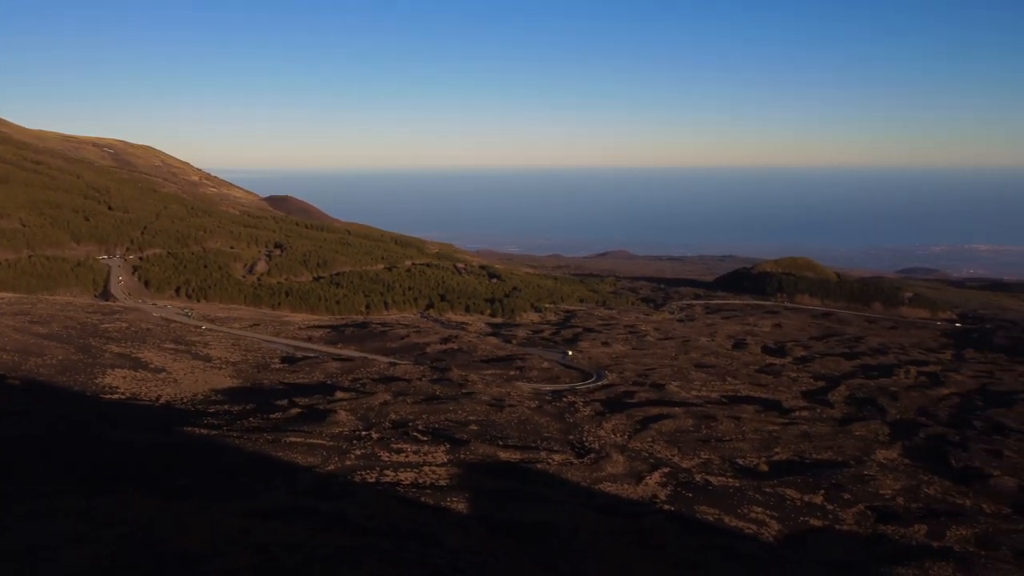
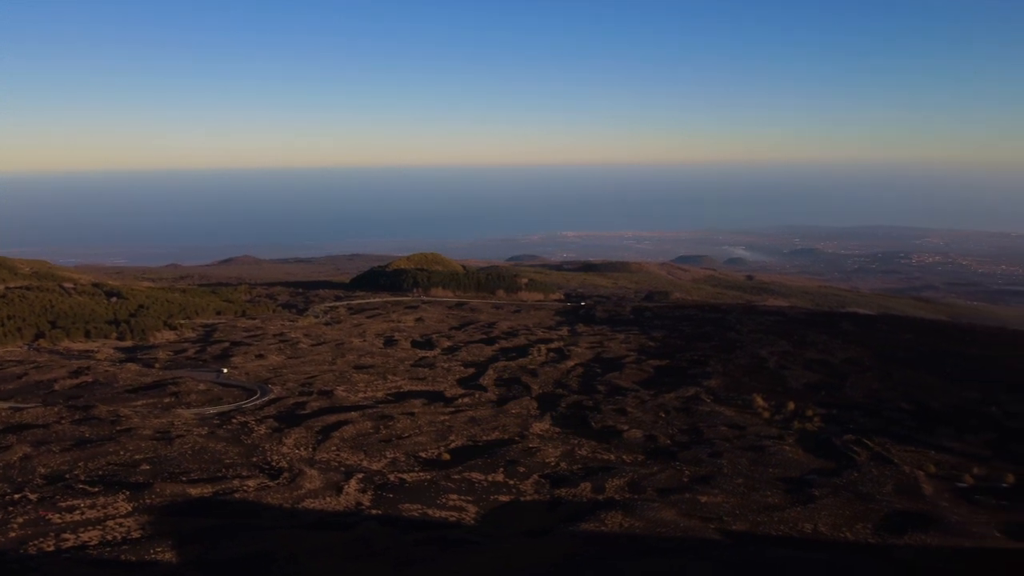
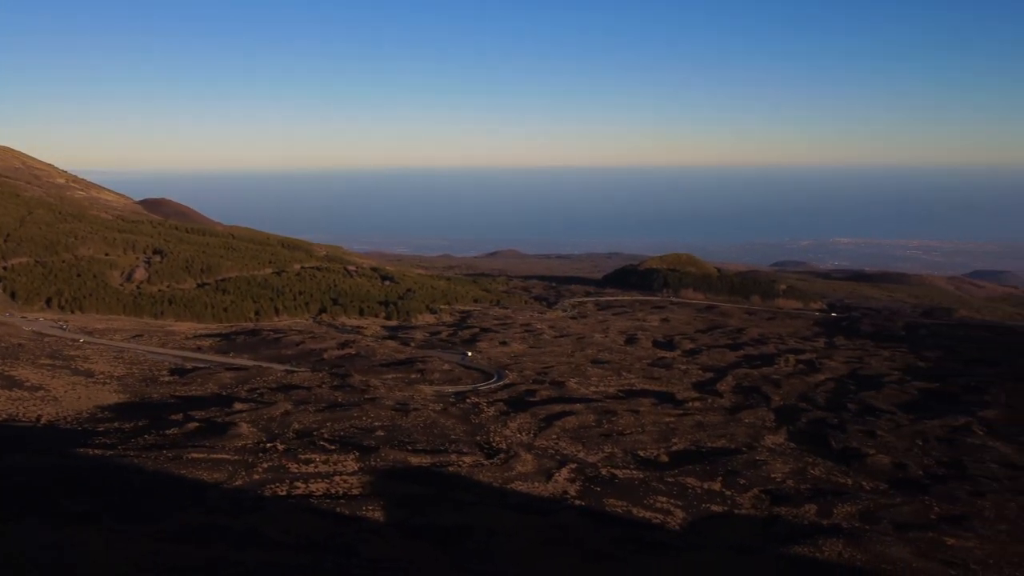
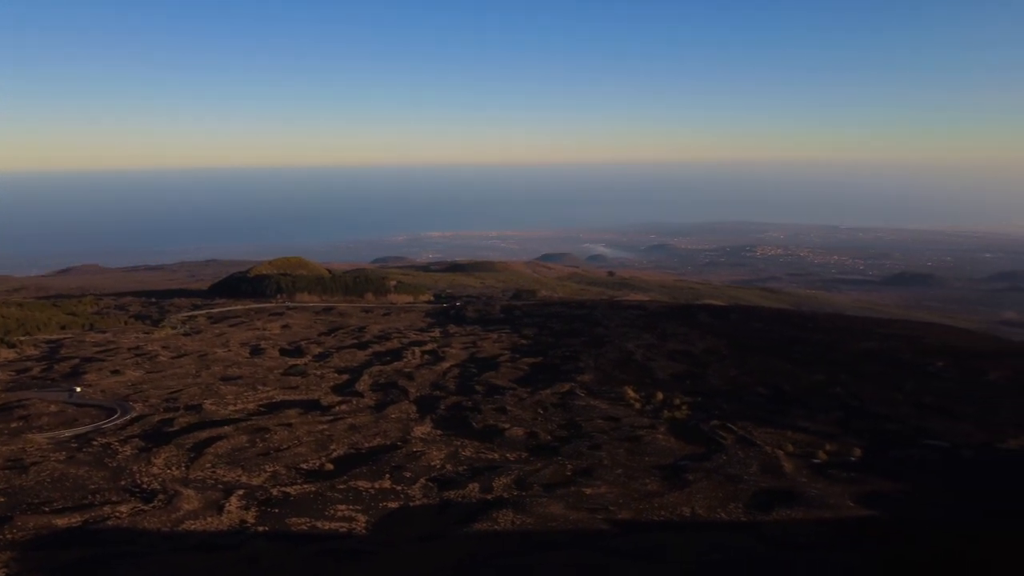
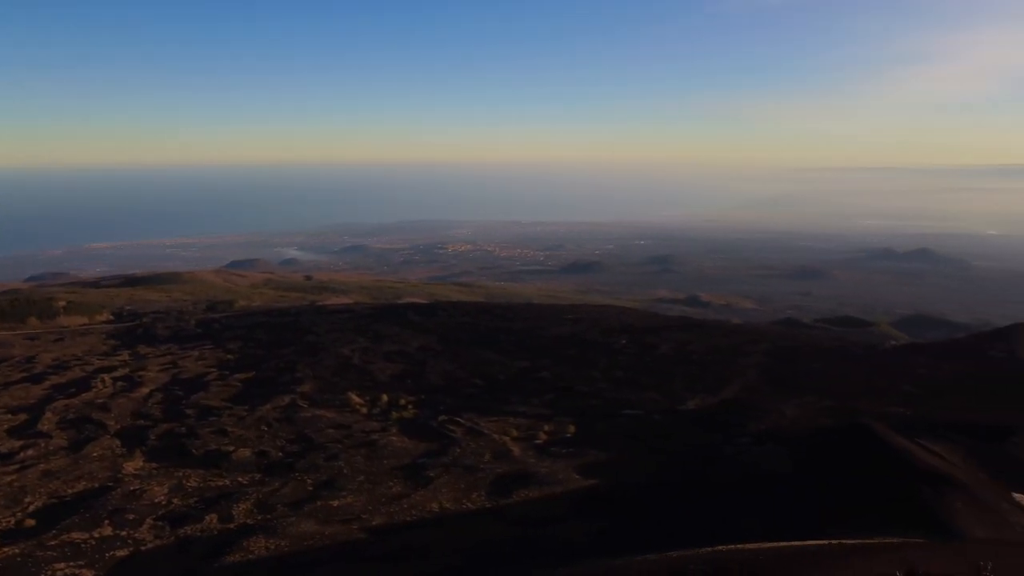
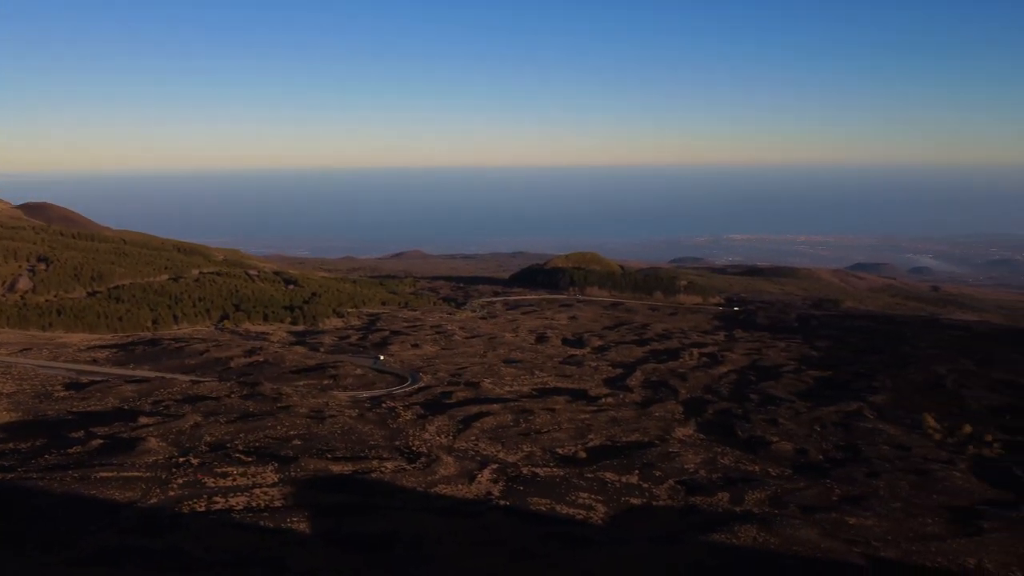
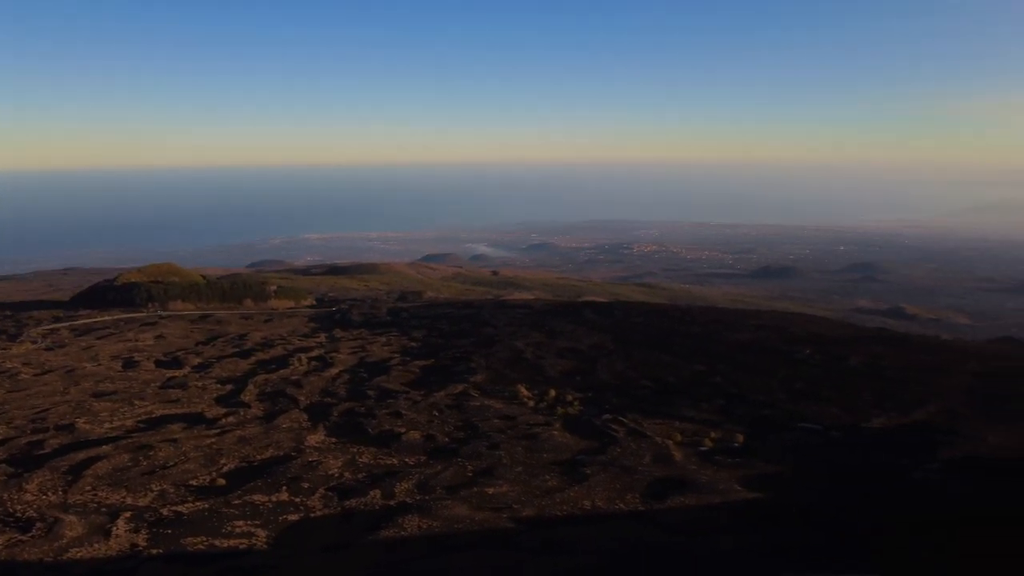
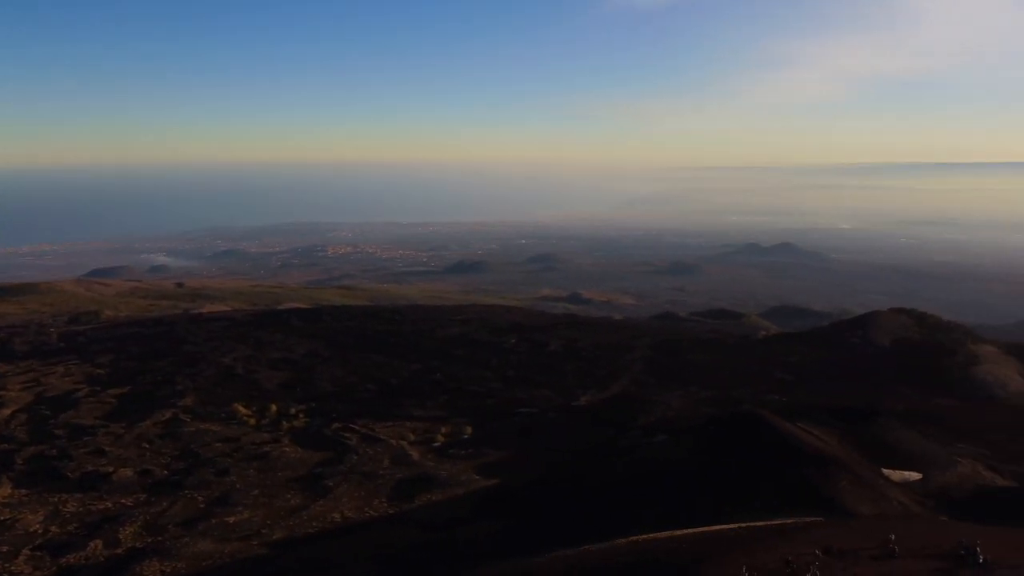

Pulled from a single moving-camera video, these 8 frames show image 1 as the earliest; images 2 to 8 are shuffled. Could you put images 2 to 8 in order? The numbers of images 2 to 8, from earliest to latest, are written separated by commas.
3, 6, 2, 4, 7, 5, 8
